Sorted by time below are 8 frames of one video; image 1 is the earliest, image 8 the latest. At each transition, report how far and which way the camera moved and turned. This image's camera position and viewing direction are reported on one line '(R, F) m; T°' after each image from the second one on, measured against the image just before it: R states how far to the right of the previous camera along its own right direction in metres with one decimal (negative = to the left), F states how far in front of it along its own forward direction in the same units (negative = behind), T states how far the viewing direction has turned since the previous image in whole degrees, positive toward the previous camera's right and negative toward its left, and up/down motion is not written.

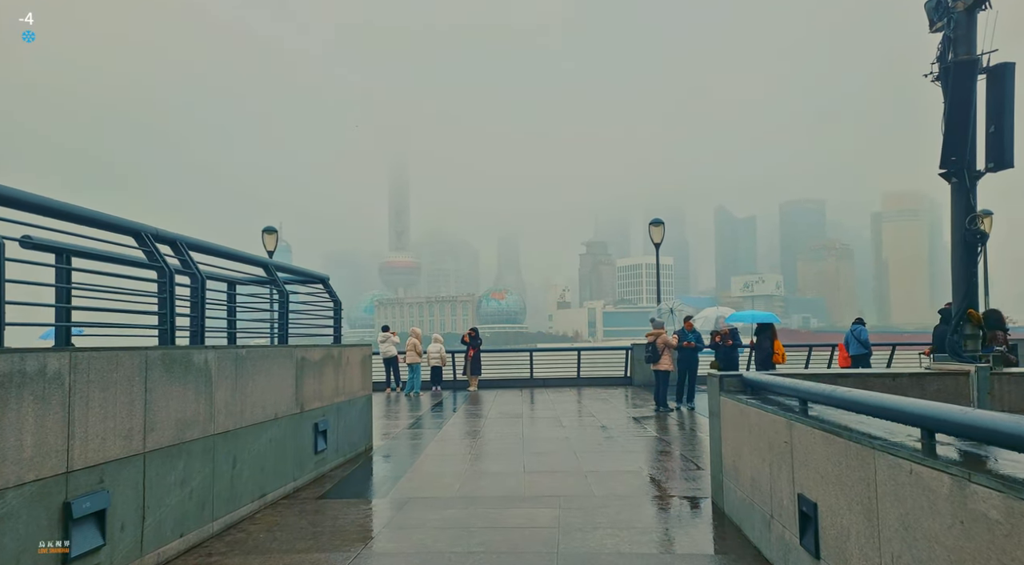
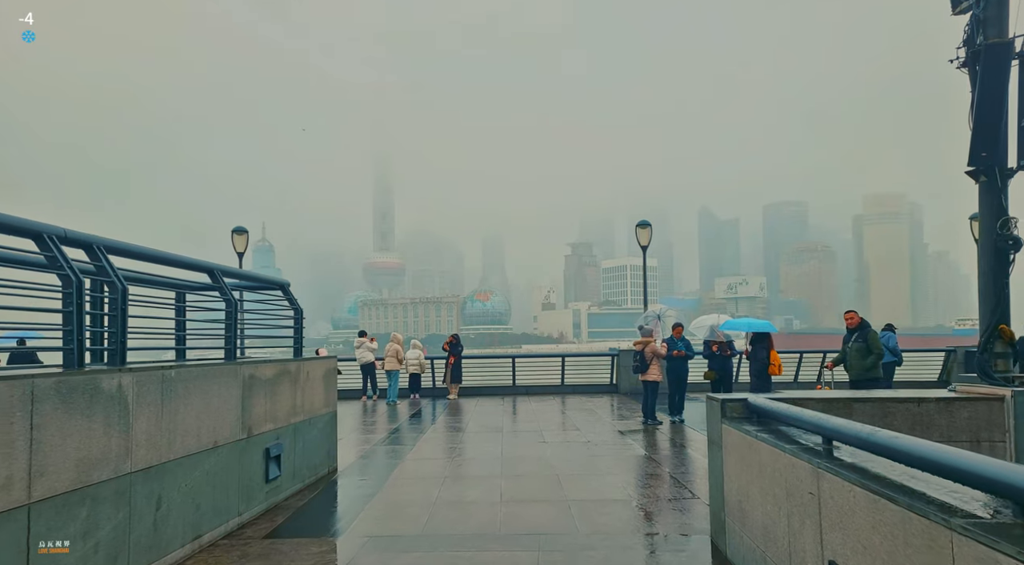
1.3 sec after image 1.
(+0.1, +0.8) m; +1°
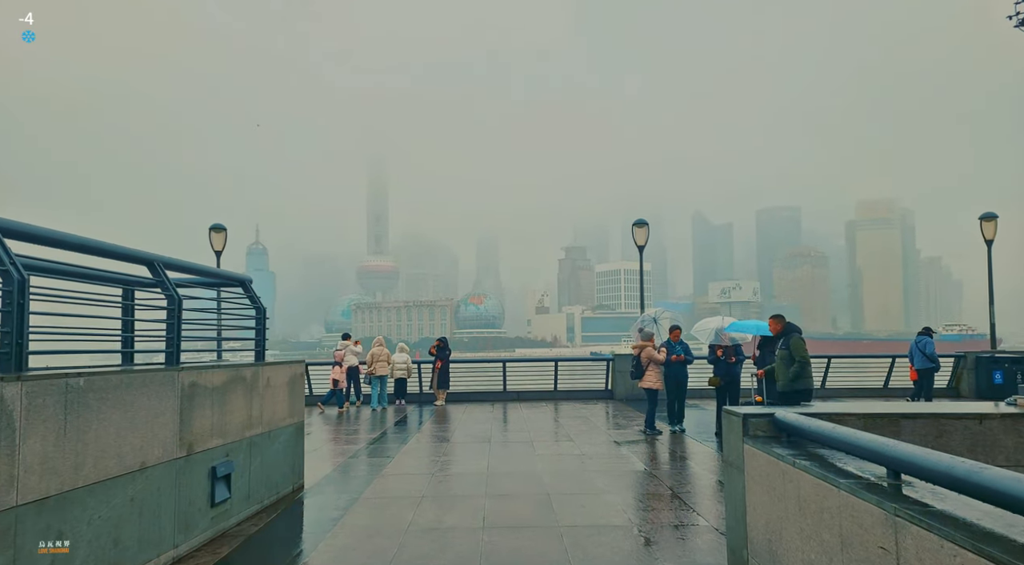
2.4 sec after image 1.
(+0.1, +0.9) m; 0°
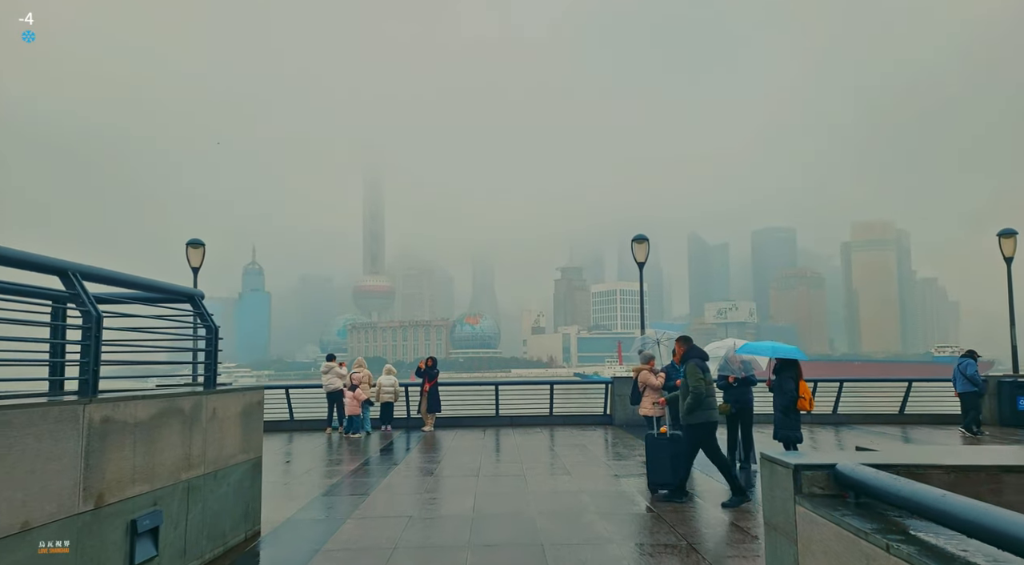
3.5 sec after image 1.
(+0.1, +1.0) m; 0°
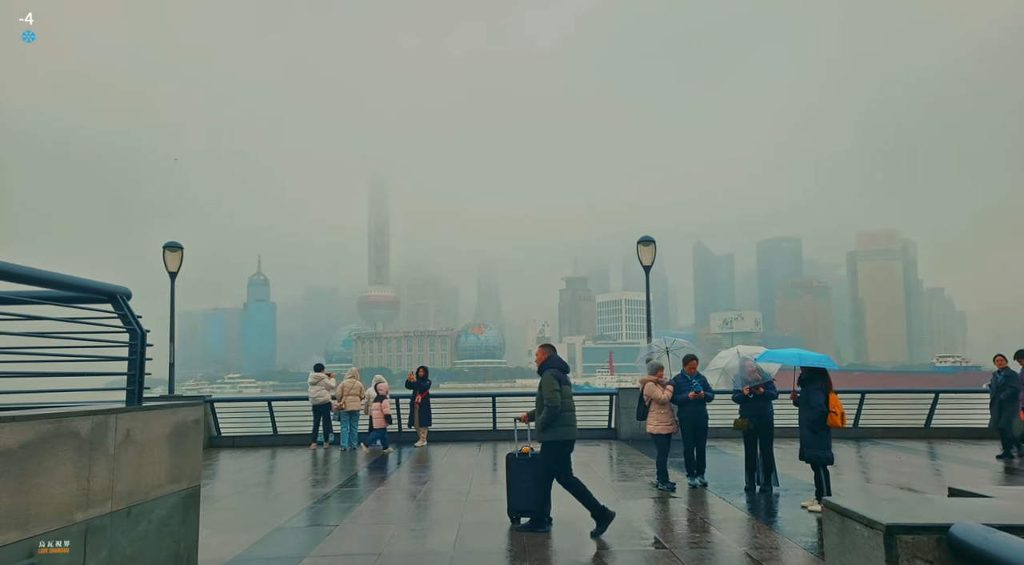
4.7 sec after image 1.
(+0.2, +1.1) m; 0°
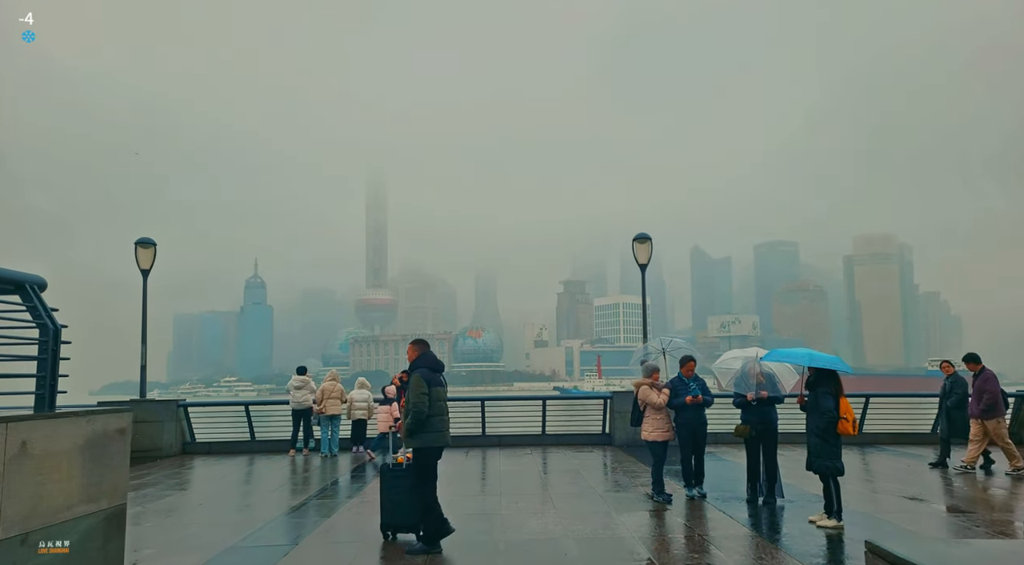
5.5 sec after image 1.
(+0.2, +0.8) m; 0°
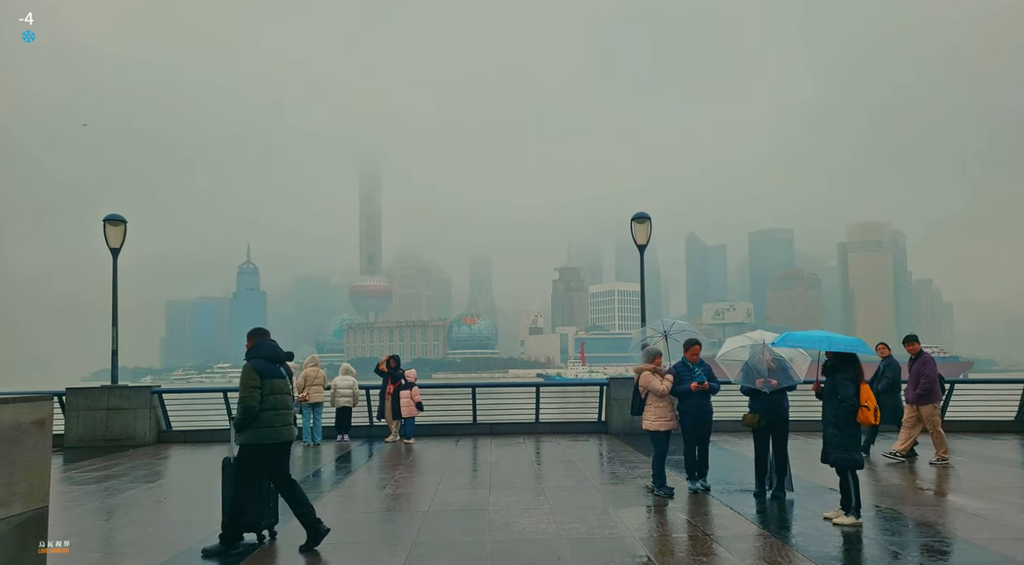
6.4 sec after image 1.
(+0.1, +0.8) m; 0°
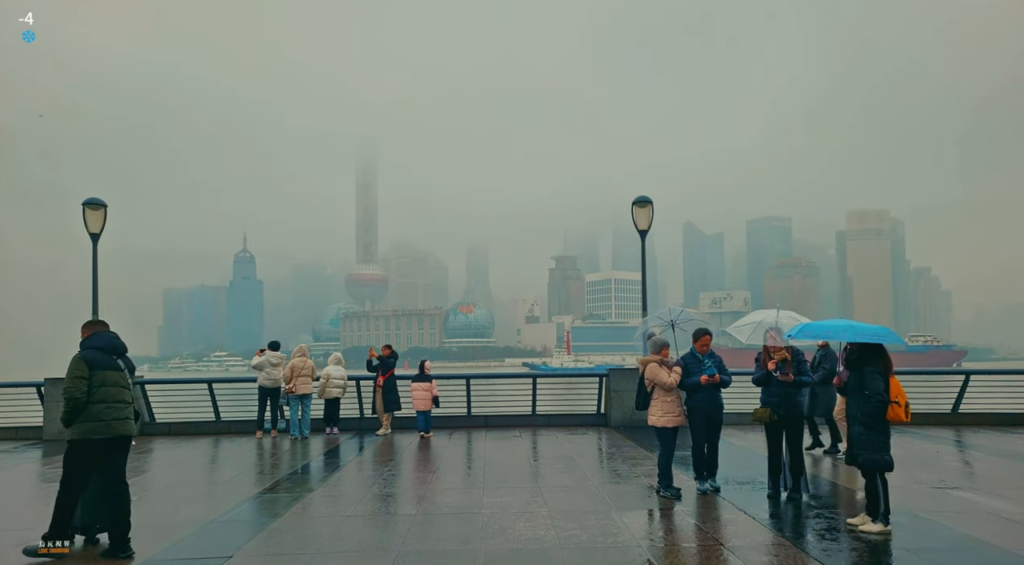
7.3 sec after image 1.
(0.0, +0.7) m; 0°
